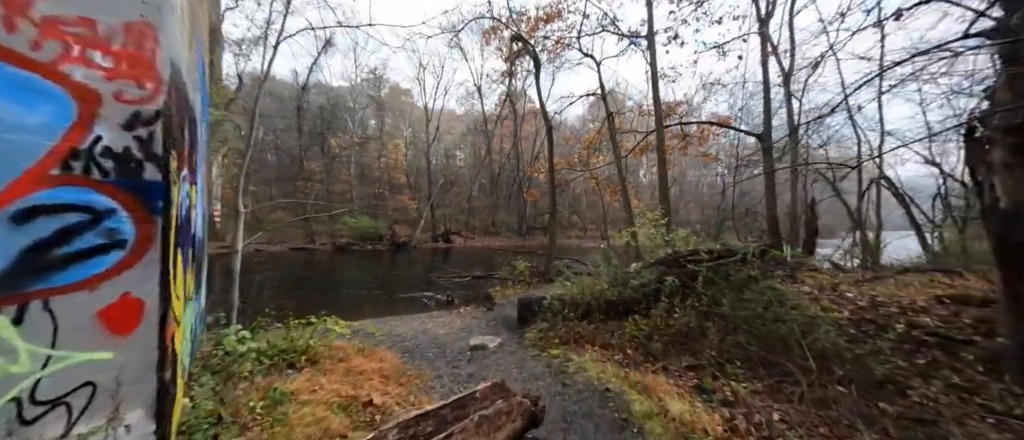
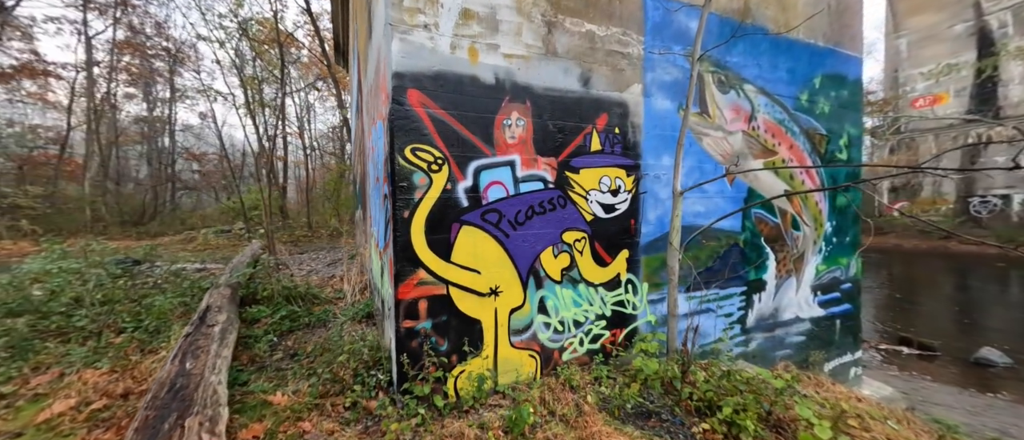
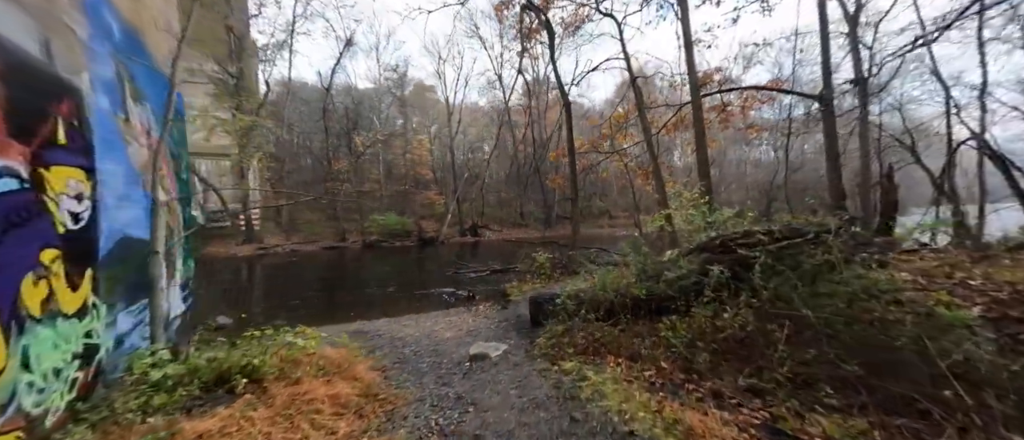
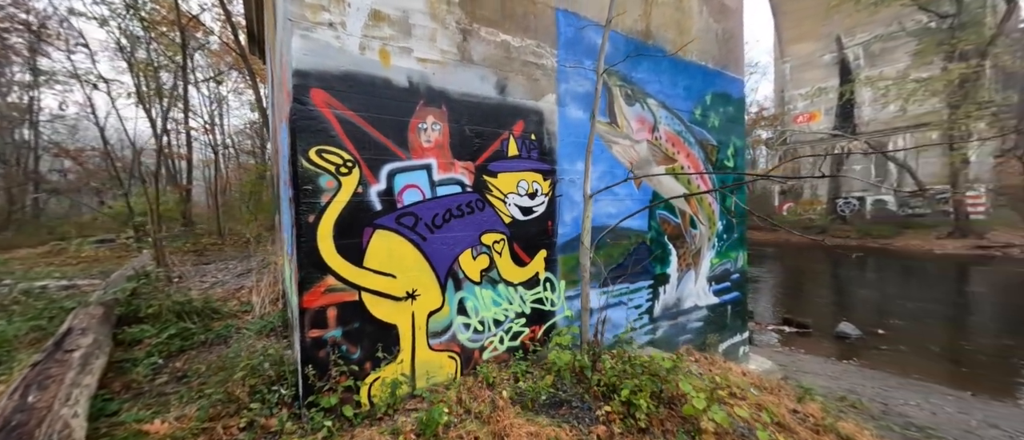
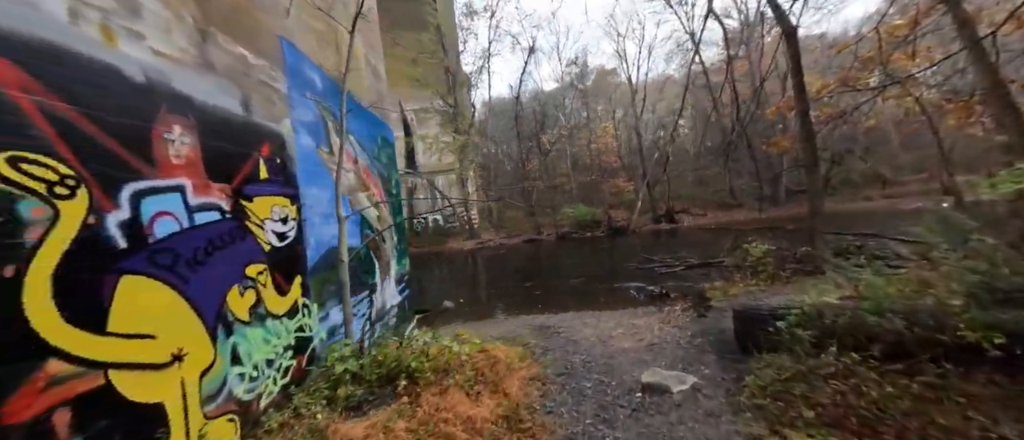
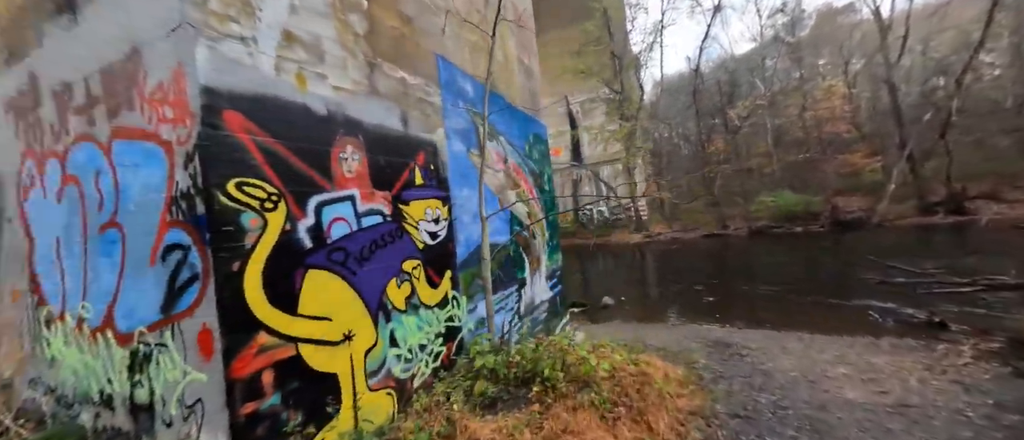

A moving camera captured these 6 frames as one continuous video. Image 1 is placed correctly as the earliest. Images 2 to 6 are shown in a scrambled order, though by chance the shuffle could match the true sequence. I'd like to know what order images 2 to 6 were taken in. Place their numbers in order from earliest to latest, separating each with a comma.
3, 5, 6, 2, 4
